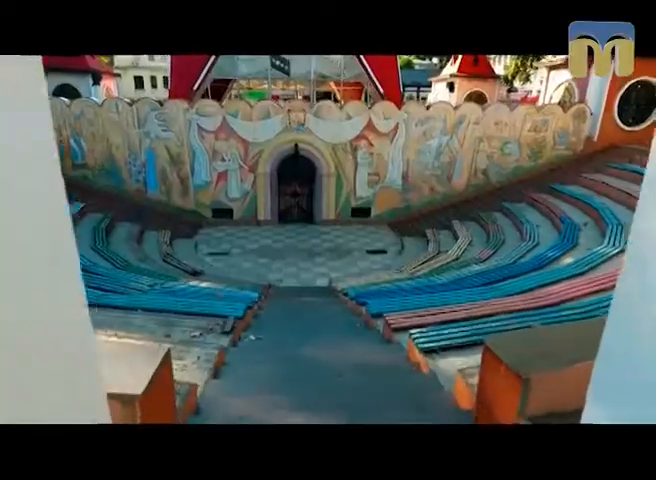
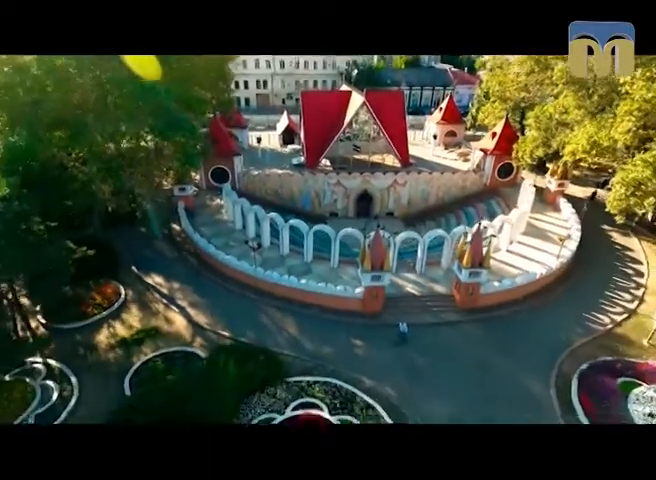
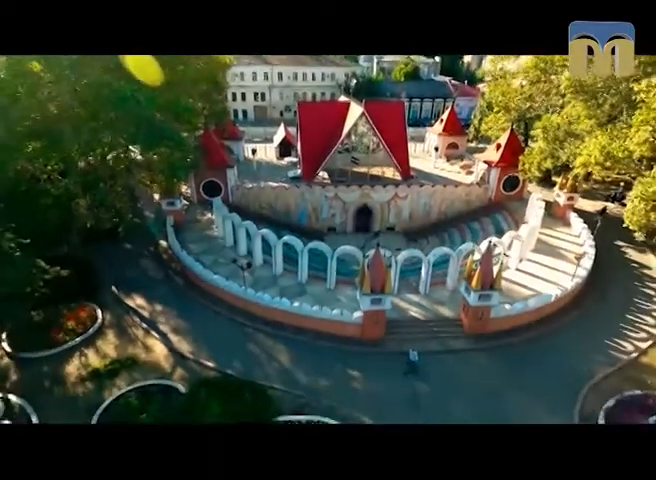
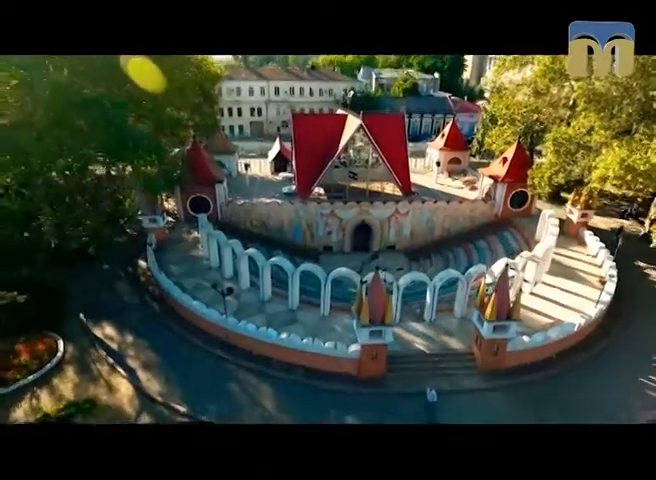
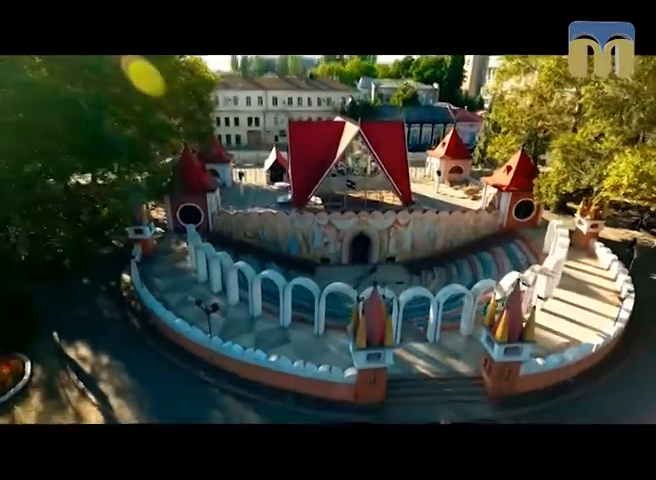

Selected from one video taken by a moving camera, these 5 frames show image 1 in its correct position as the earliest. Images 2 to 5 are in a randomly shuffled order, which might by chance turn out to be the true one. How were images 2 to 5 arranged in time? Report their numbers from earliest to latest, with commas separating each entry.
5, 4, 3, 2
